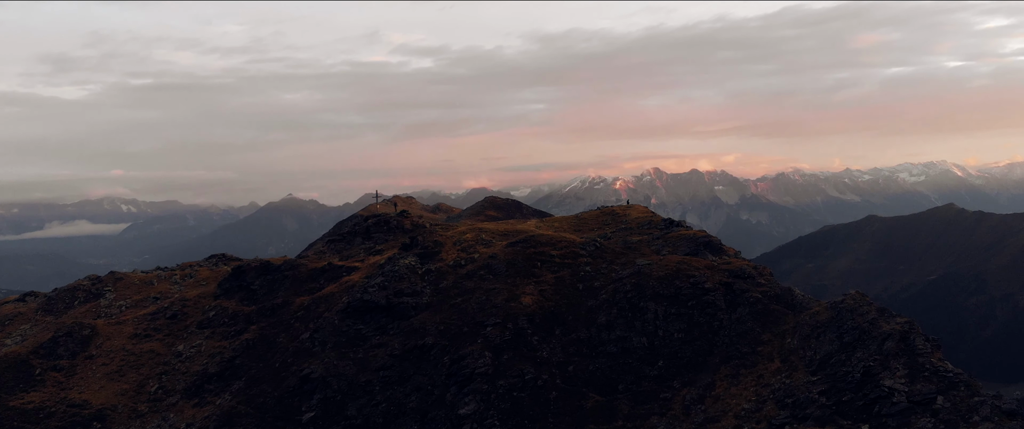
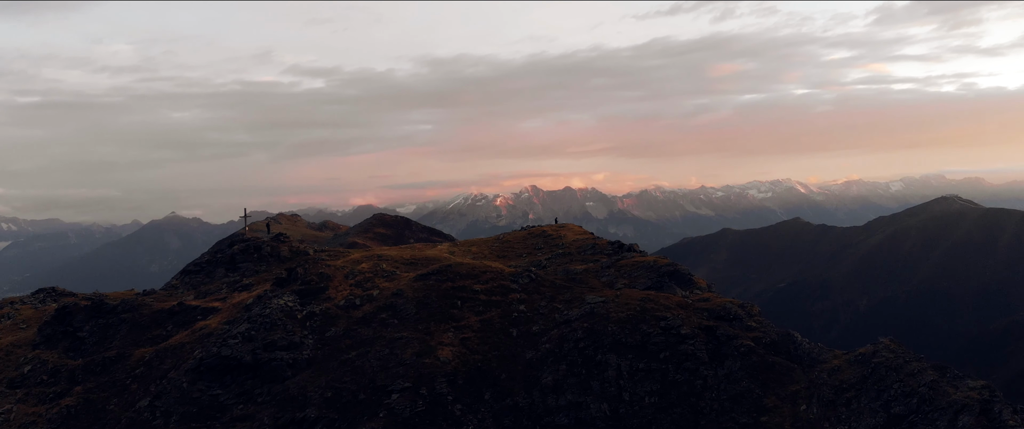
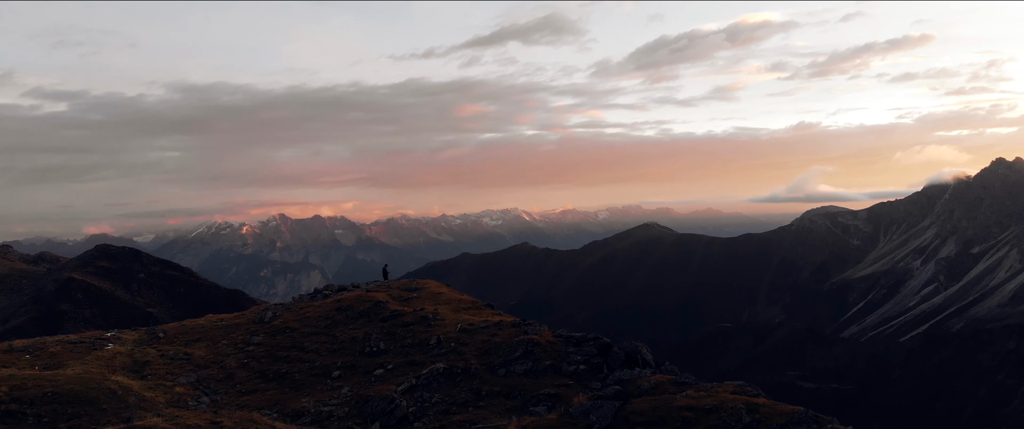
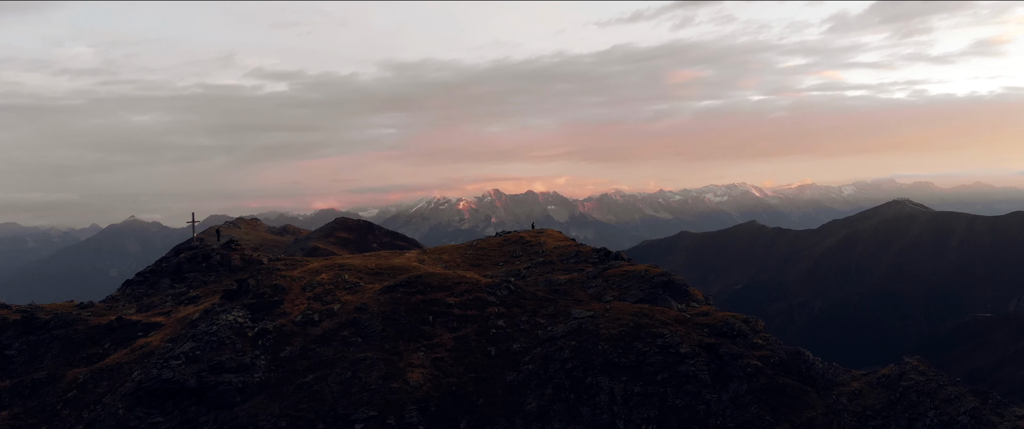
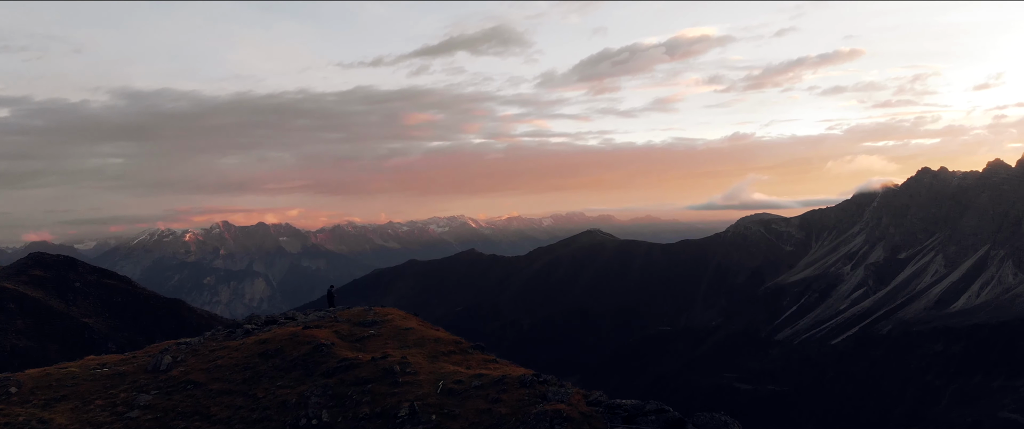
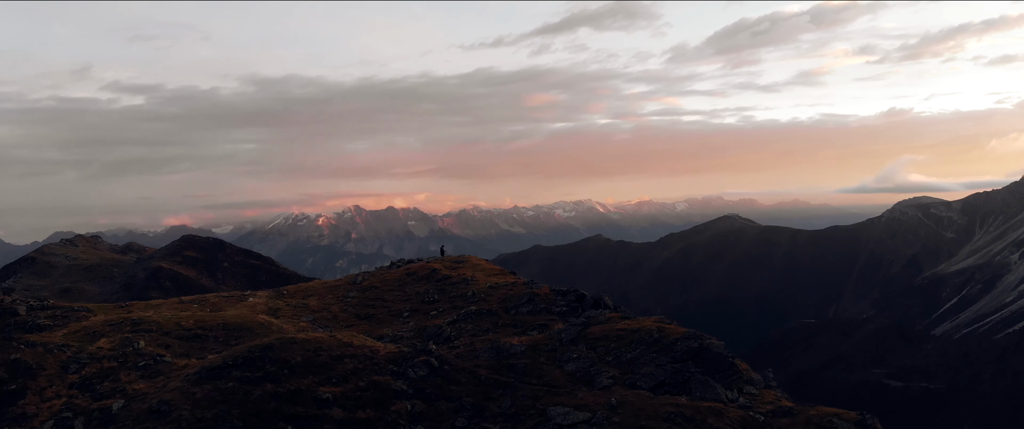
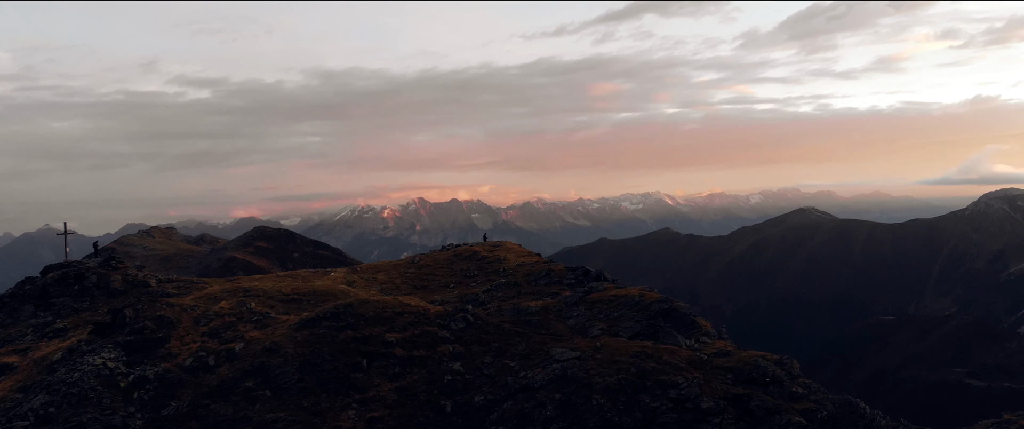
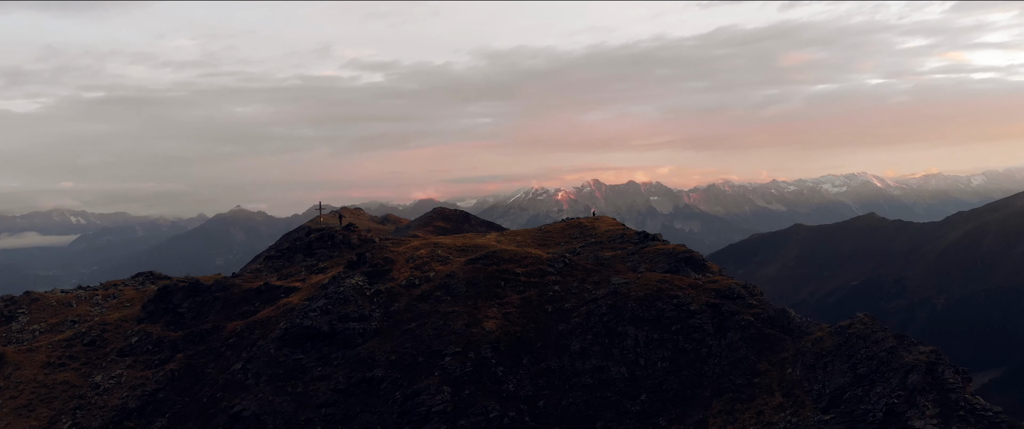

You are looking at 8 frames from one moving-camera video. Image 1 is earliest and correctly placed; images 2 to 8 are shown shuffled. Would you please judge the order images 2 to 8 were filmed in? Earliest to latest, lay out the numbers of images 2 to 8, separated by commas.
8, 2, 4, 7, 6, 3, 5
